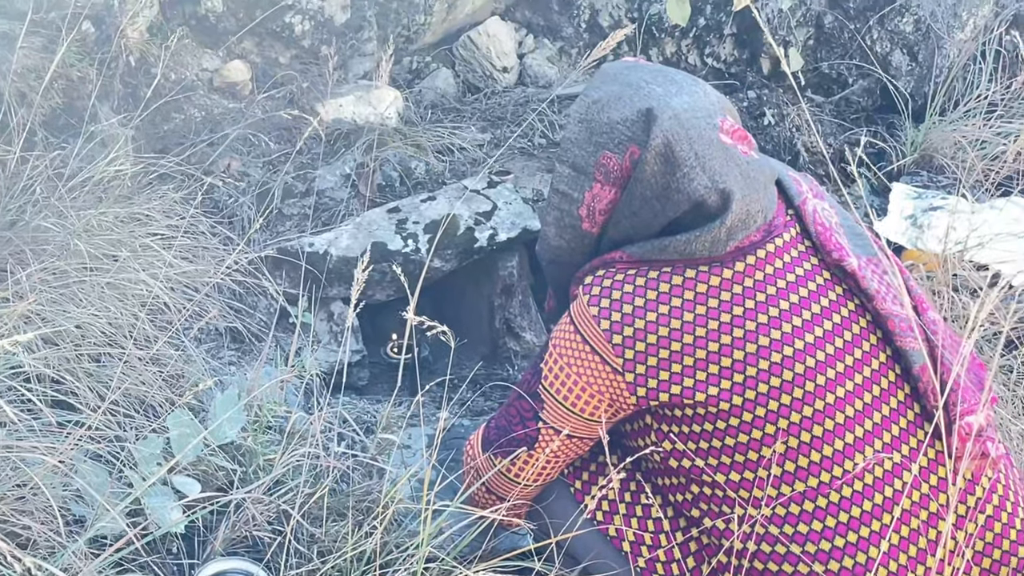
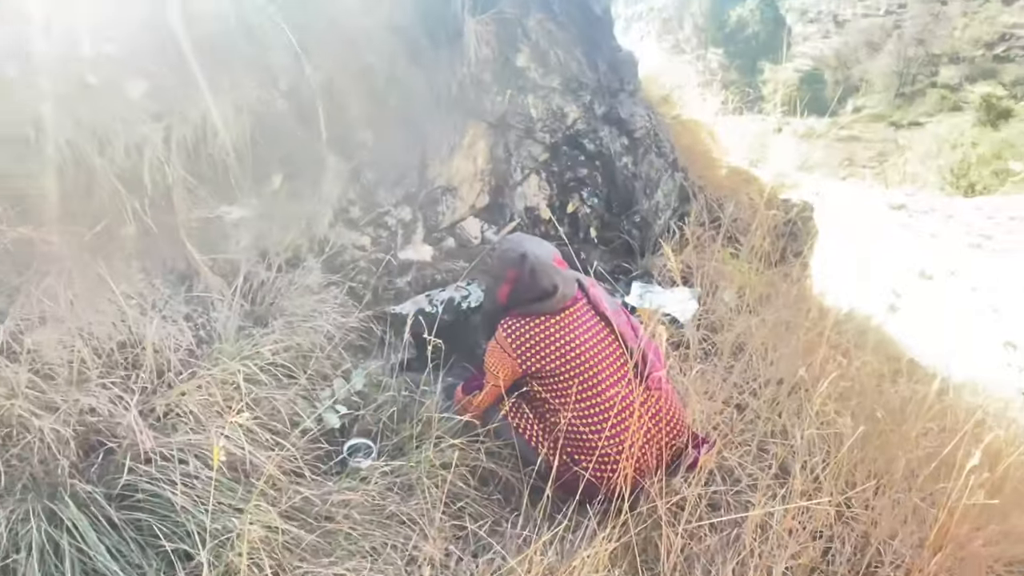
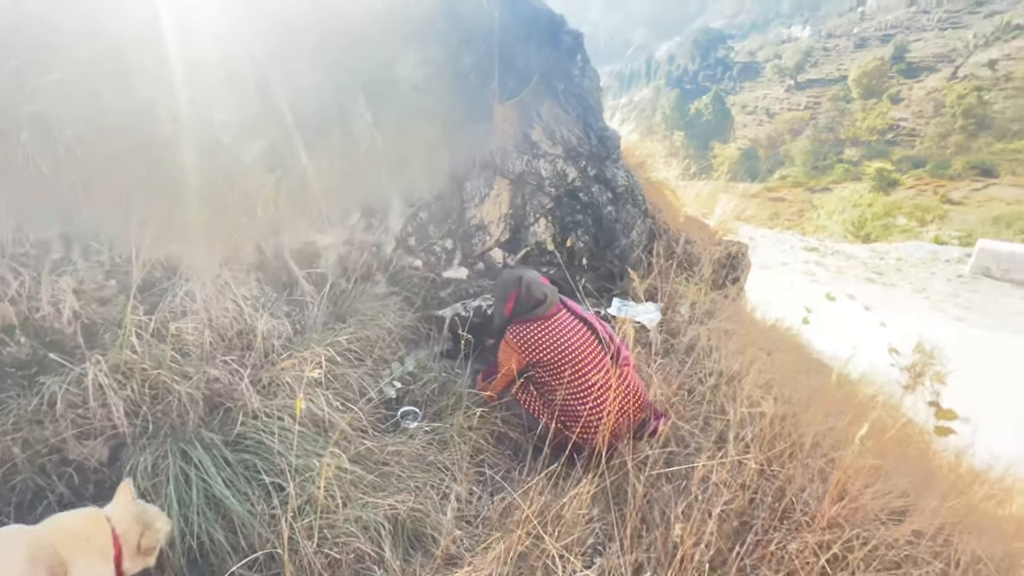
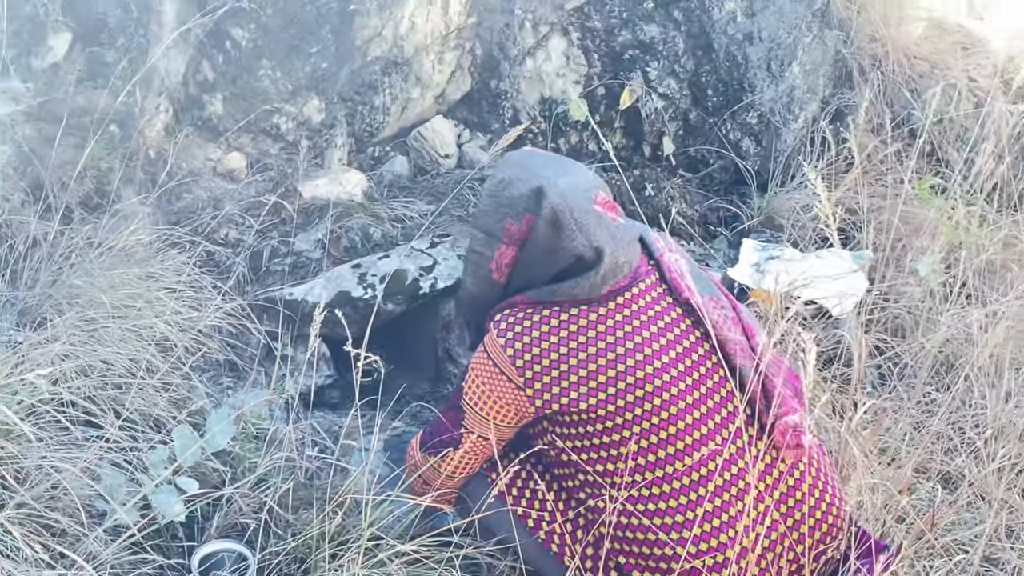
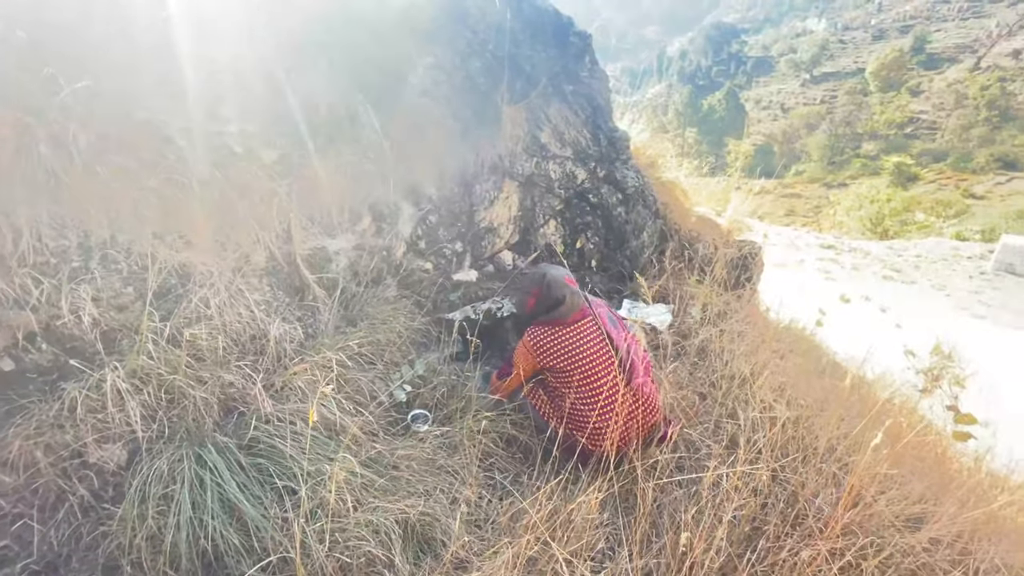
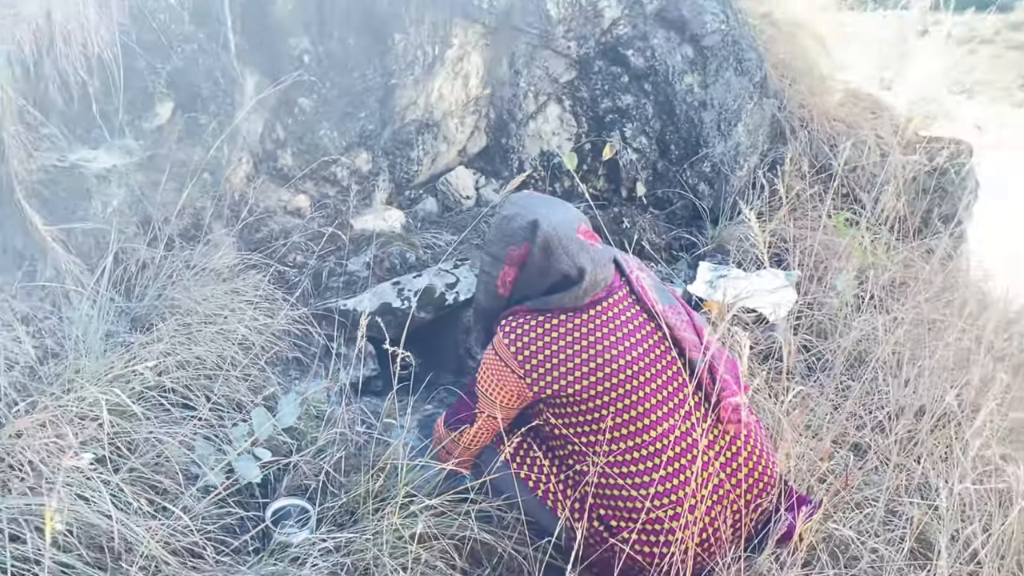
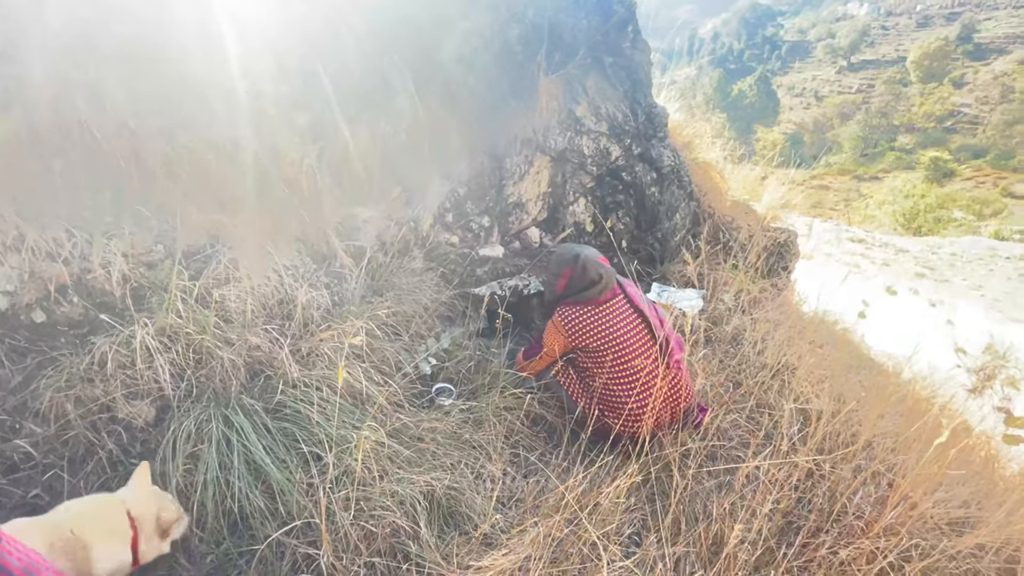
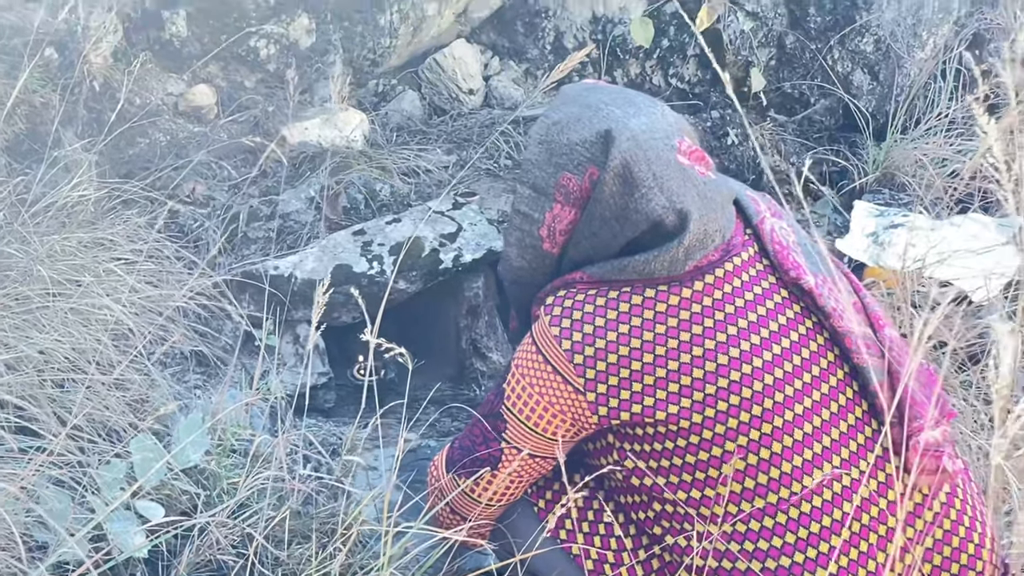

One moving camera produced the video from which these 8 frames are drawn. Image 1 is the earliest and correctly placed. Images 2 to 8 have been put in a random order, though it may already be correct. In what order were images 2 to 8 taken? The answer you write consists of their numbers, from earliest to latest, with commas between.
8, 4, 6, 2, 5, 7, 3
